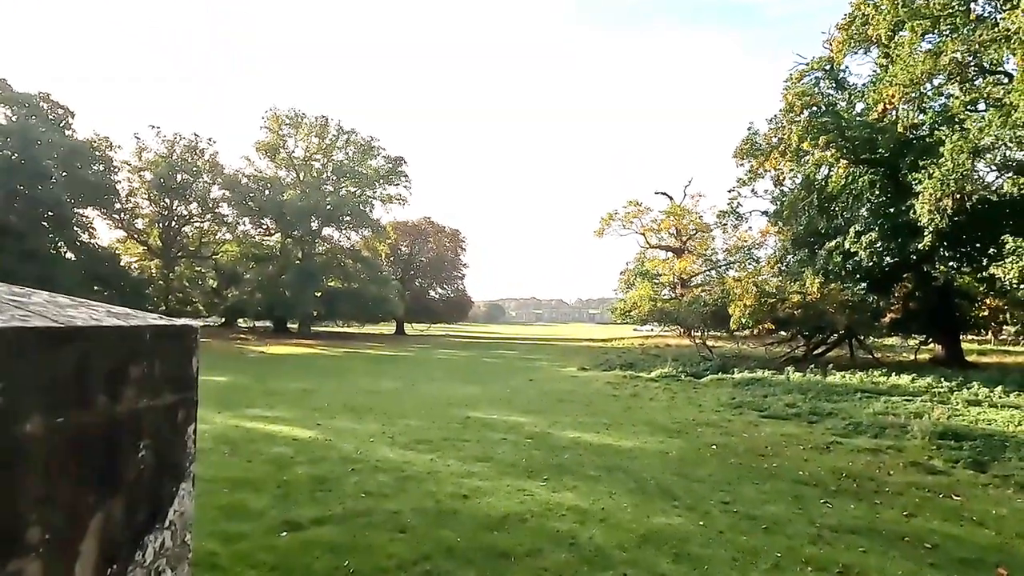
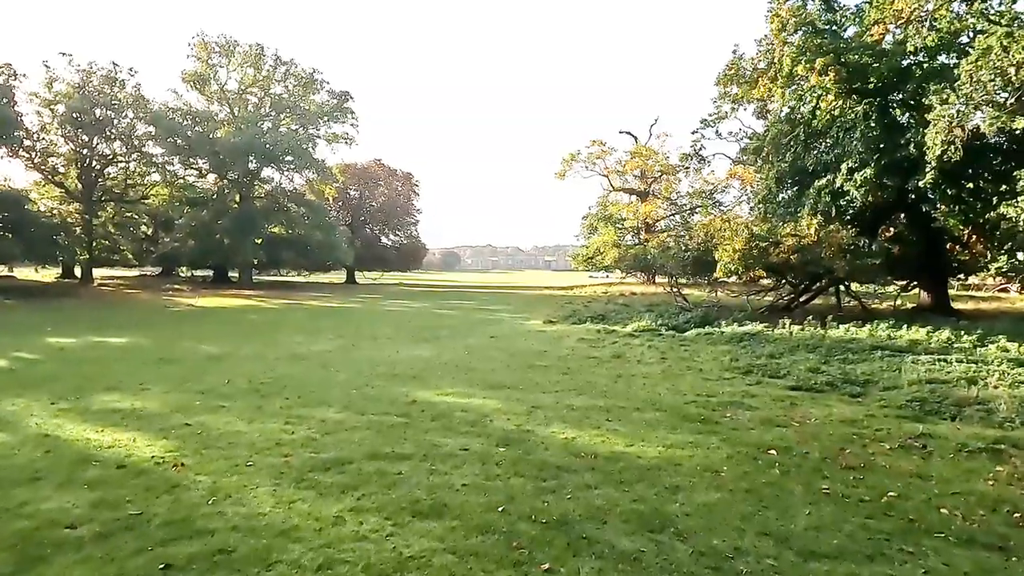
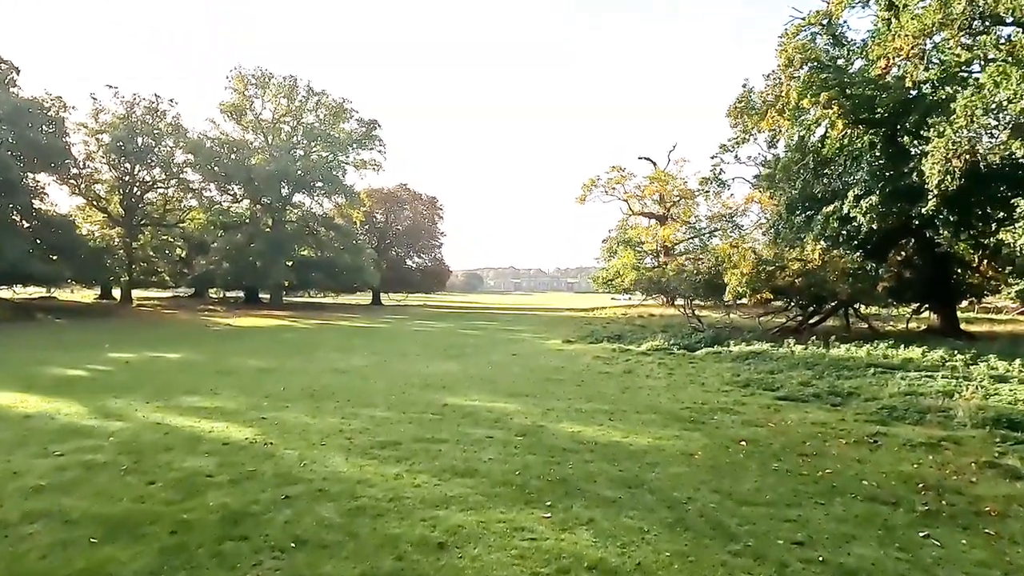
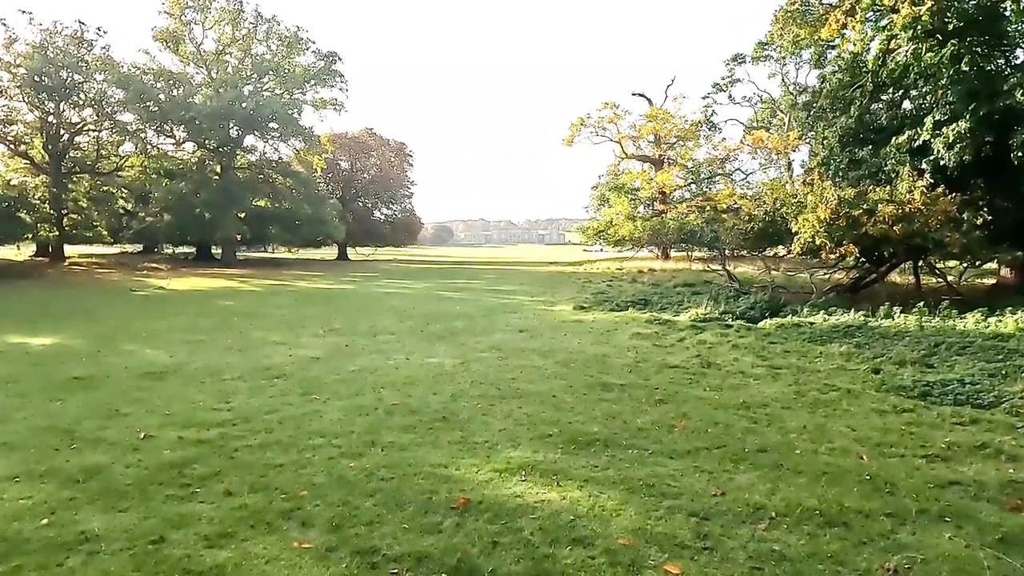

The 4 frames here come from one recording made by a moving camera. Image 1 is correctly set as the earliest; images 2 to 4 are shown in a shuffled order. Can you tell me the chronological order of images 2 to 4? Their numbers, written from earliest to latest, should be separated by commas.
3, 2, 4
